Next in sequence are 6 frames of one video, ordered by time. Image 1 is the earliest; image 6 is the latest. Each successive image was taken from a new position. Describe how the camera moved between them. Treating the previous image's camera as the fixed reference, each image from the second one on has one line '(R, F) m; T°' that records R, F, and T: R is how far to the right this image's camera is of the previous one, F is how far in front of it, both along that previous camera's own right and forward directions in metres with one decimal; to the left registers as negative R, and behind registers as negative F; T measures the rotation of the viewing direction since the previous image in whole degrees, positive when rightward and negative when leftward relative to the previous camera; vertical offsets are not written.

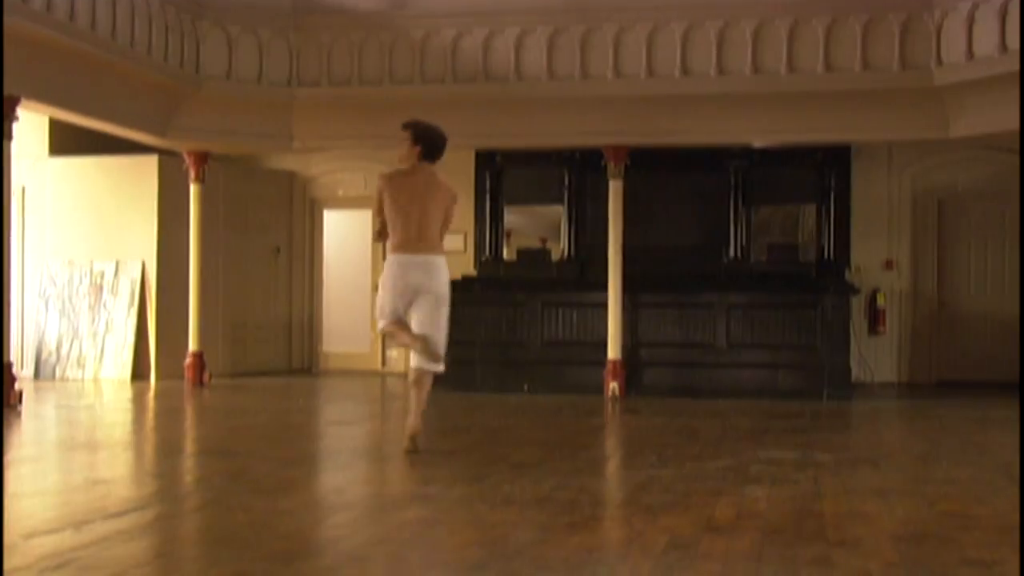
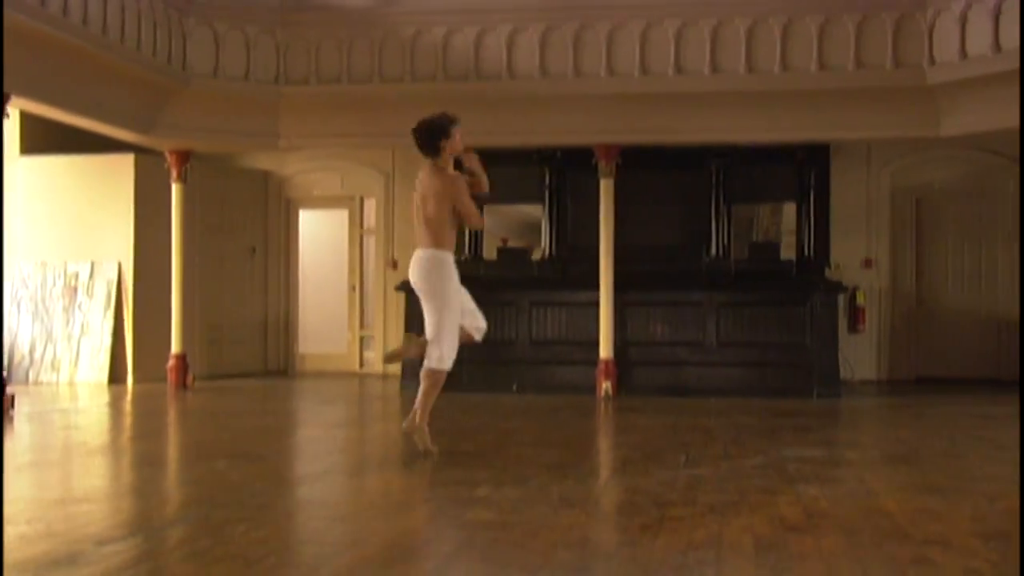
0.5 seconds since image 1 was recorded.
(-0.3, +0.1) m; +2°
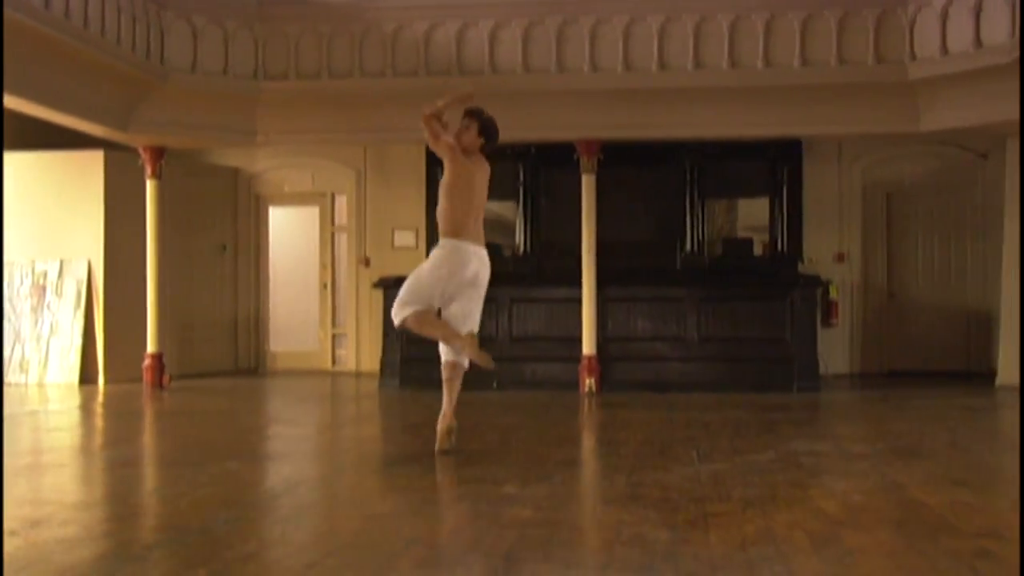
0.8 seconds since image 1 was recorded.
(-0.2, 0.0) m; +2°
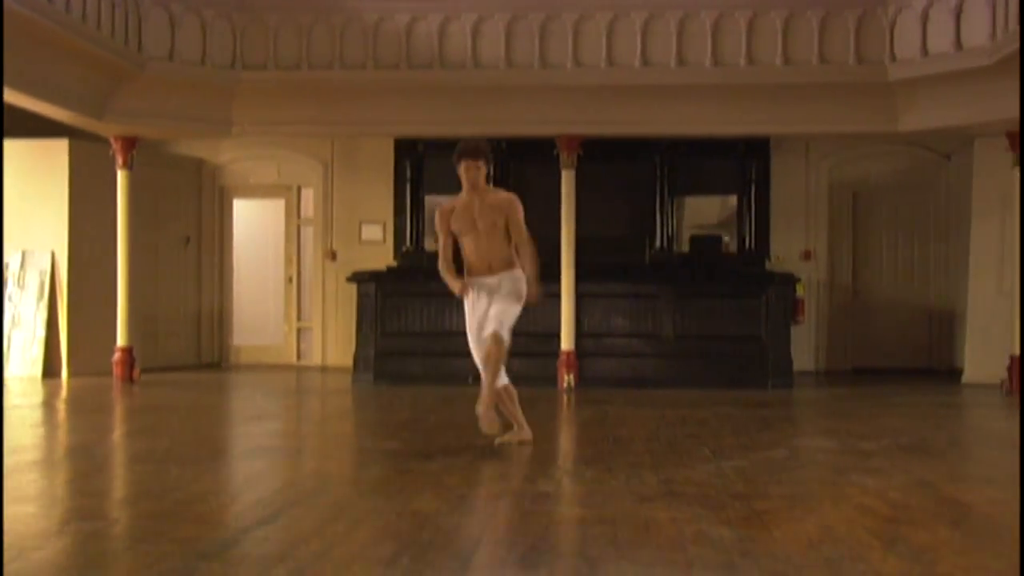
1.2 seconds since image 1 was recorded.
(-0.3, 0.0) m; +3°
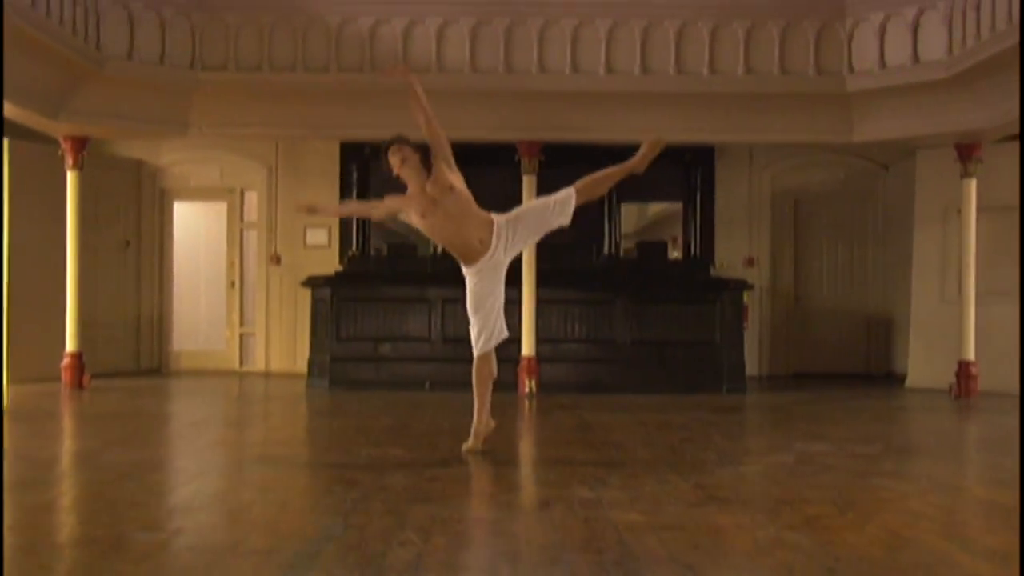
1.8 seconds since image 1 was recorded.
(-0.4, 0.0) m; +4°
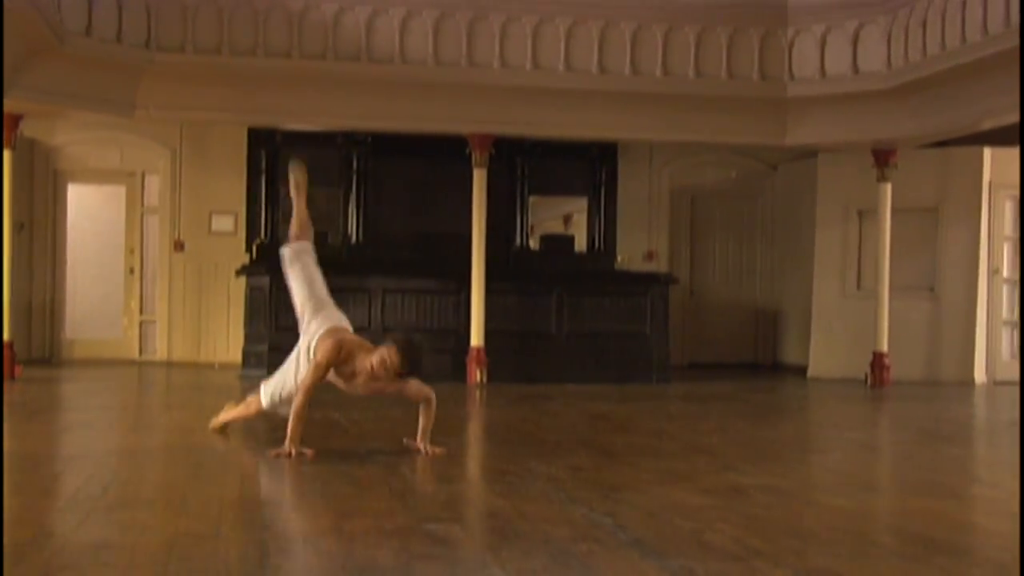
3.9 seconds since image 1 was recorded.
(-1.2, 0.0) m; +10°
